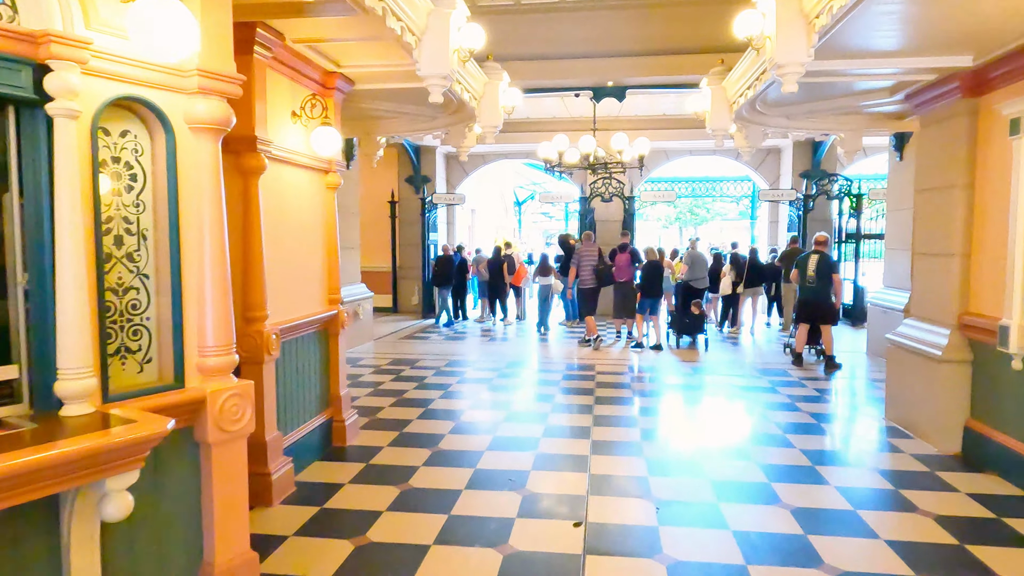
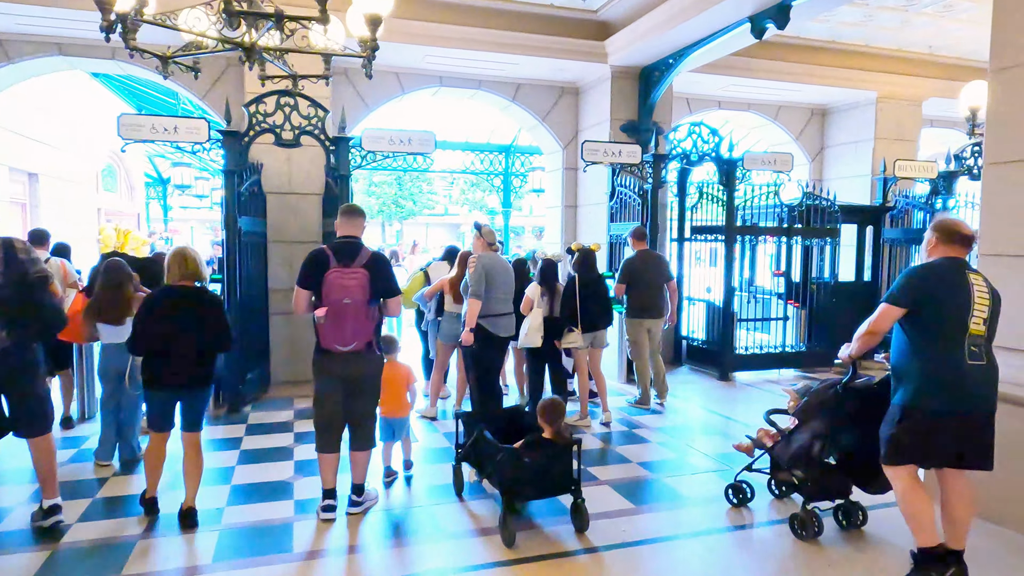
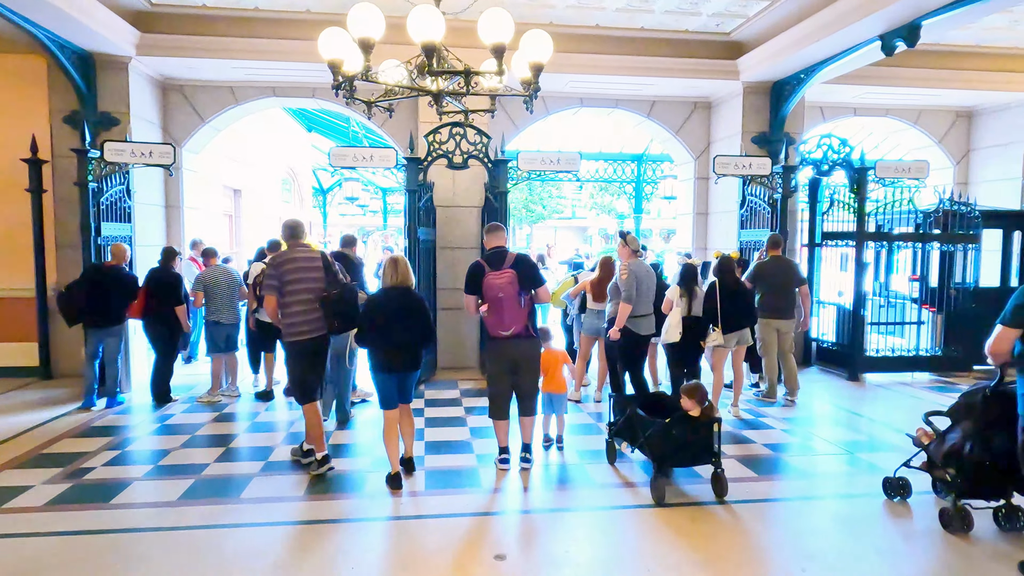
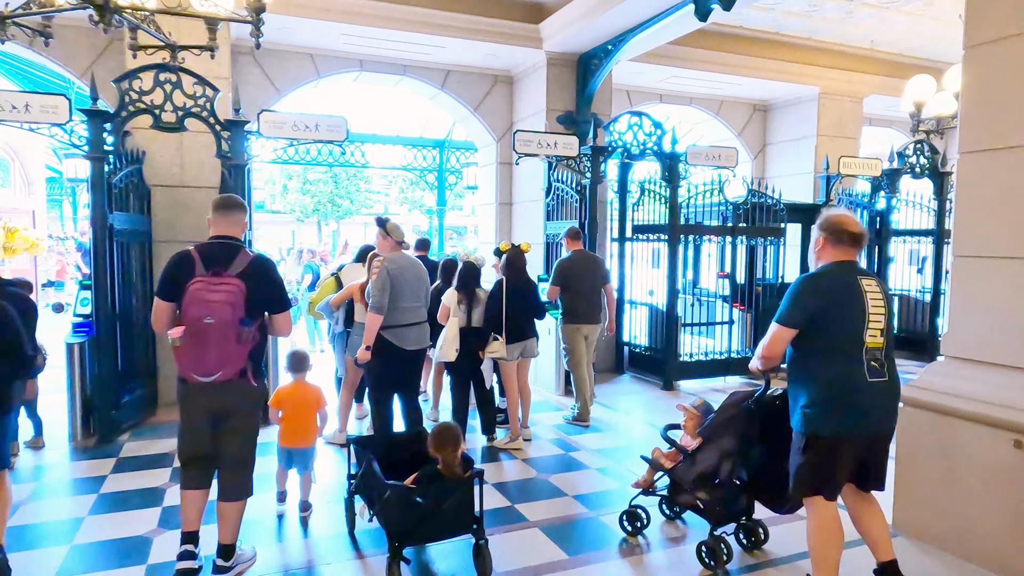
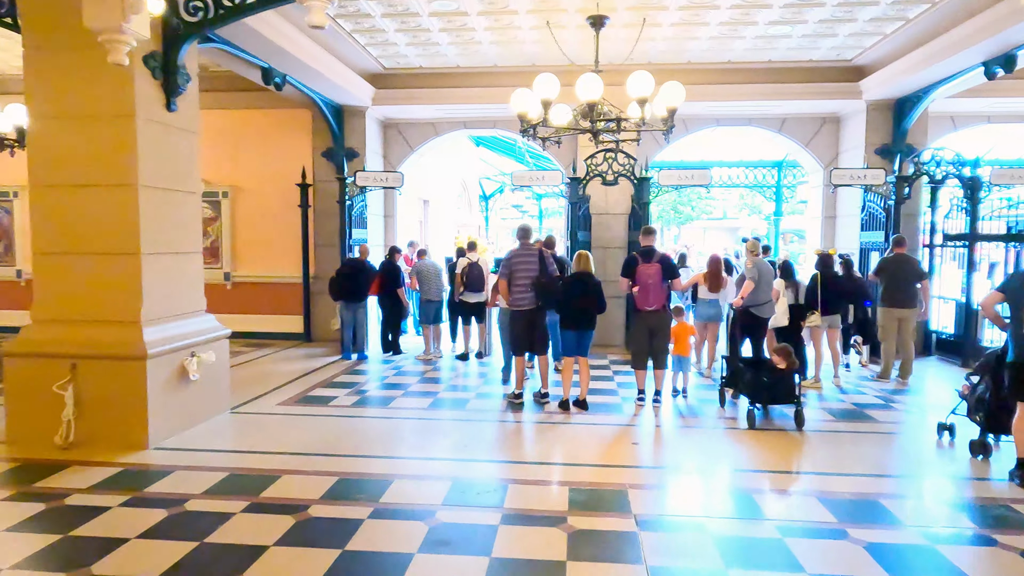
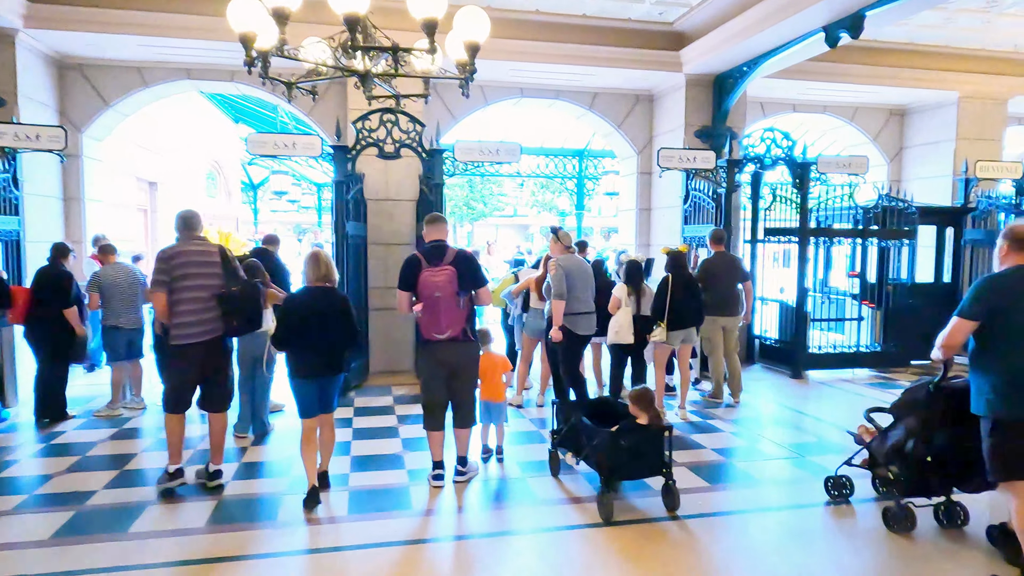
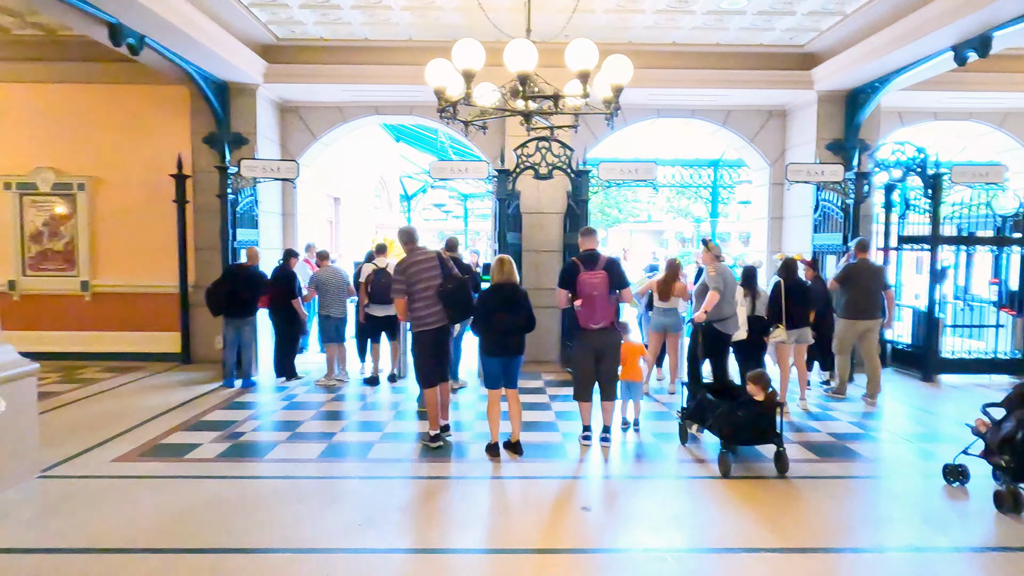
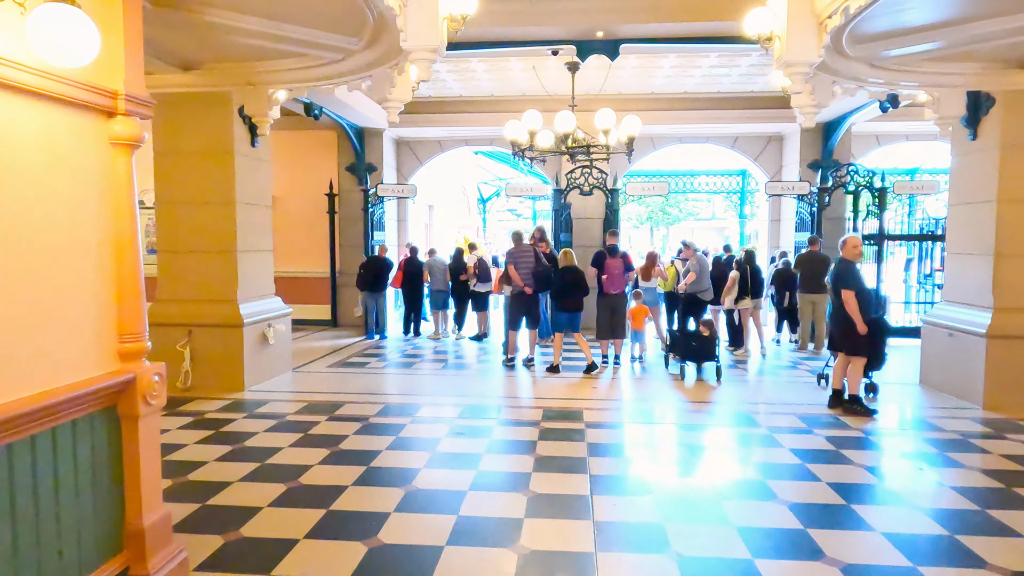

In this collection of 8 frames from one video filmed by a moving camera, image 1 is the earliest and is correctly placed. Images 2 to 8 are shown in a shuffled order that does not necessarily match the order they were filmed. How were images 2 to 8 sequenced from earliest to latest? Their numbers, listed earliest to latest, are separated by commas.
8, 5, 7, 3, 6, 2, 4
